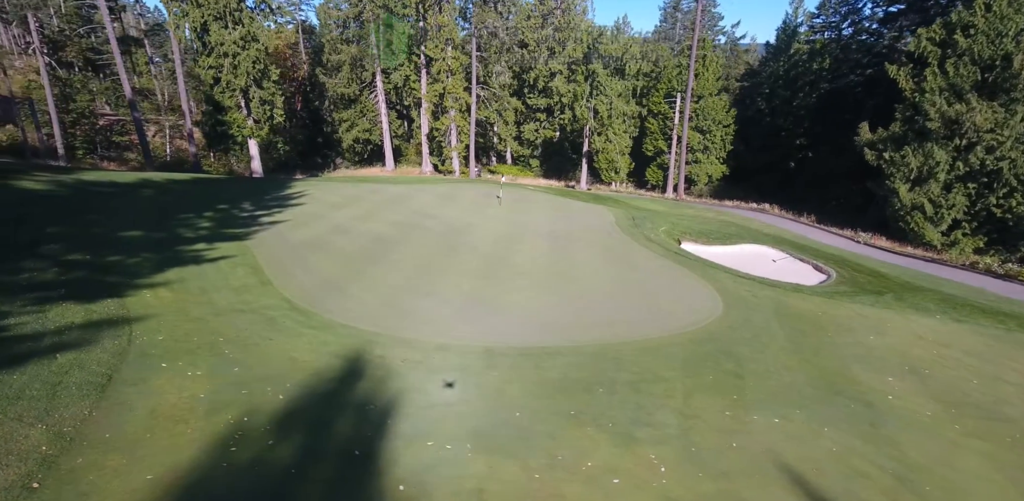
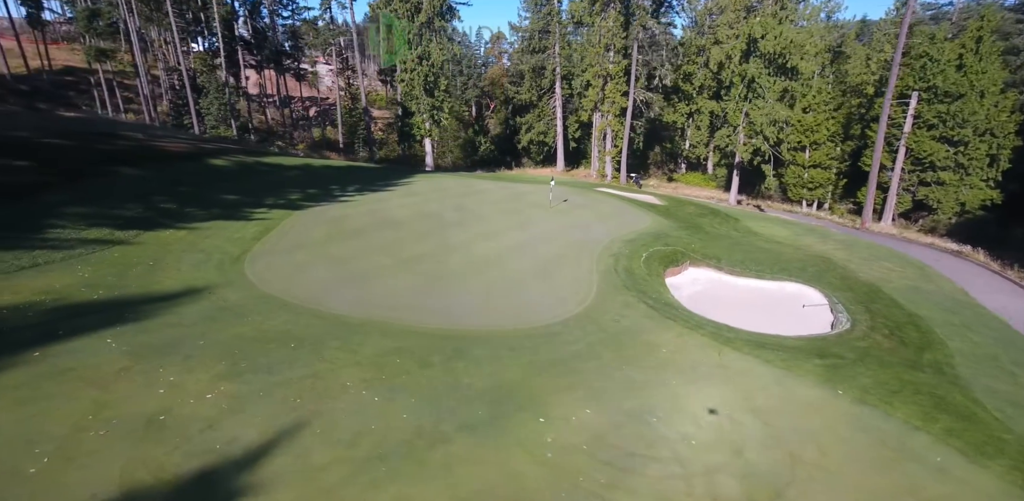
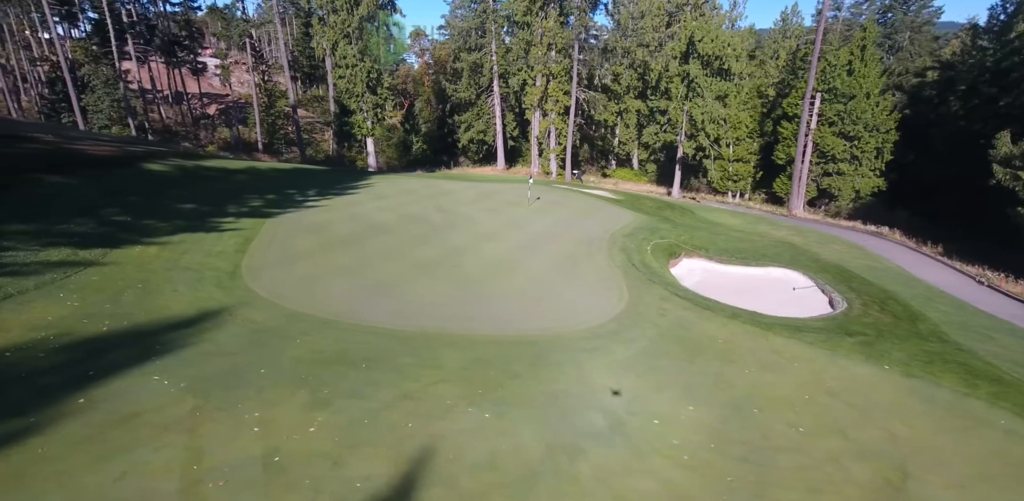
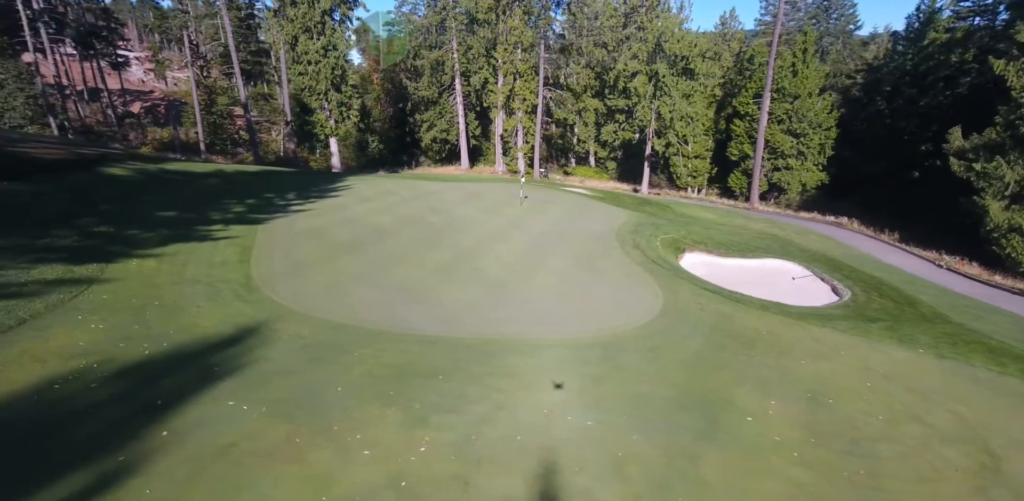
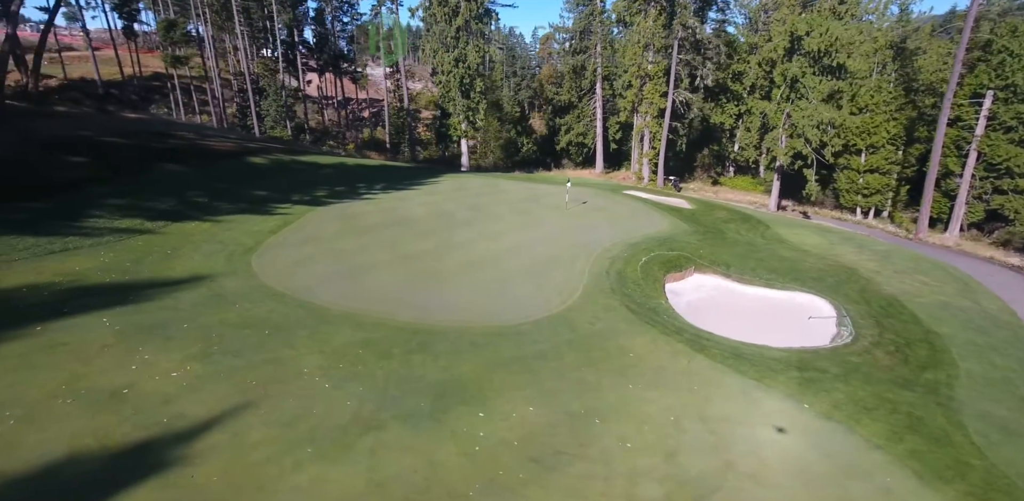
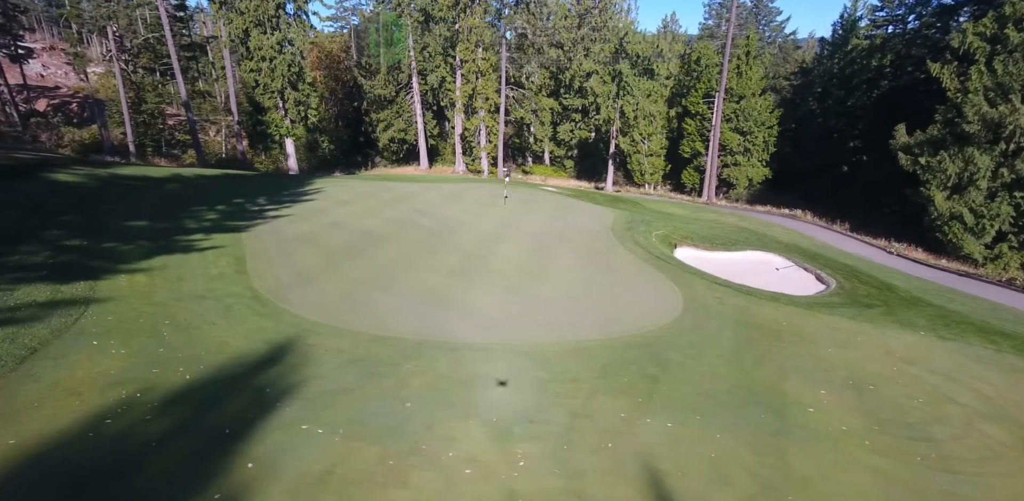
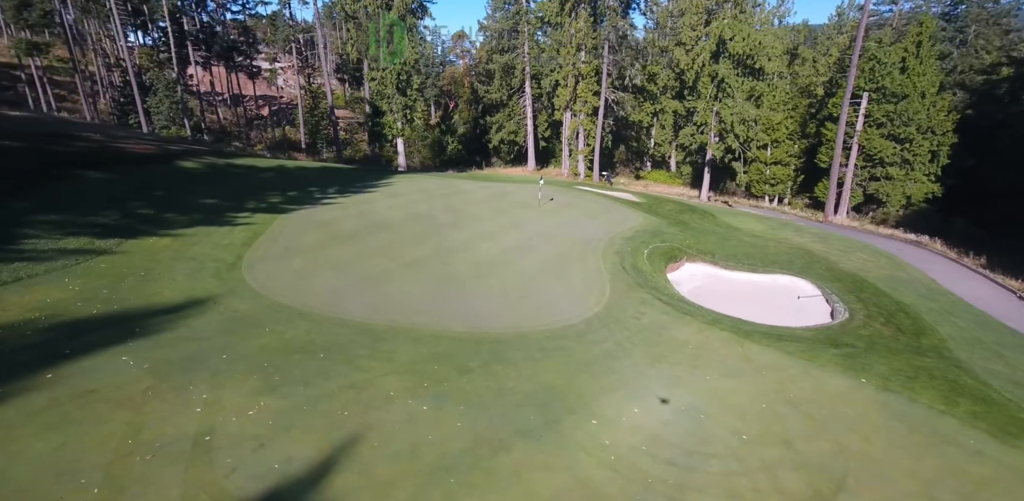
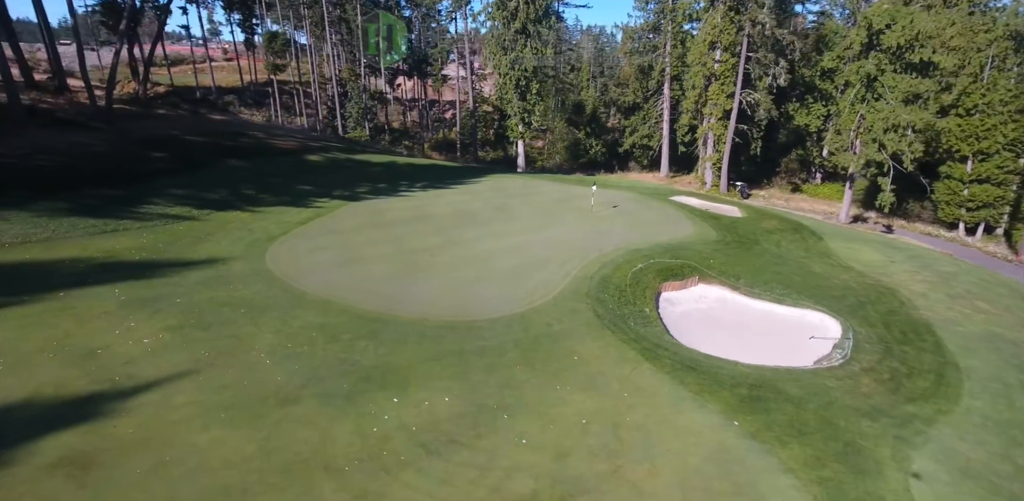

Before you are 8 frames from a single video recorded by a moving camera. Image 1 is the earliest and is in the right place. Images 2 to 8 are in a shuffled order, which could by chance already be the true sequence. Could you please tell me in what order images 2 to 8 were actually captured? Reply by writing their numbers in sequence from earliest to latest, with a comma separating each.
6, 4, 3, 7, 2, 5, 8
